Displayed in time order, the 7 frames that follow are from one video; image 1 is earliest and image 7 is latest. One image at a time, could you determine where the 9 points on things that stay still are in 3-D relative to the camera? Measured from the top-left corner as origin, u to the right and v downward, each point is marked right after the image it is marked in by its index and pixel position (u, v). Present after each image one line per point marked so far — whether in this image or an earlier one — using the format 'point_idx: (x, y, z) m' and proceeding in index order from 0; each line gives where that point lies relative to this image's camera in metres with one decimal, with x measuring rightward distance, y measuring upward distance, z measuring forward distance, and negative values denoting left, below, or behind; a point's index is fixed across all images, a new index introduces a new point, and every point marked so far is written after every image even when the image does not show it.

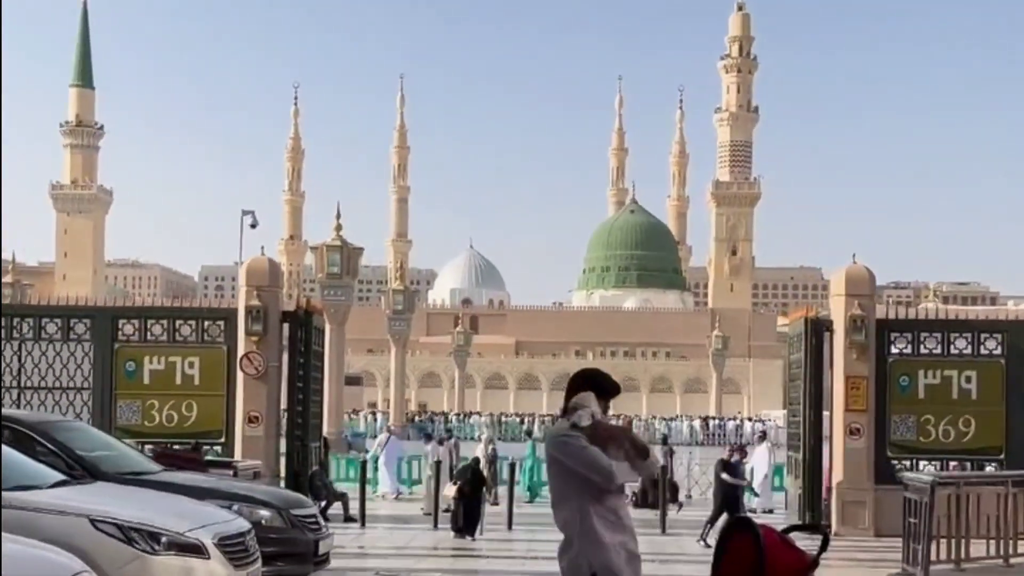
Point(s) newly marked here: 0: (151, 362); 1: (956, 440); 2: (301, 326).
0: (-4.2, -0.9, +15.6) m
1: (+5.0, -1.7, +15.1) m
2: (-2.5, -0.4, +16.1) m
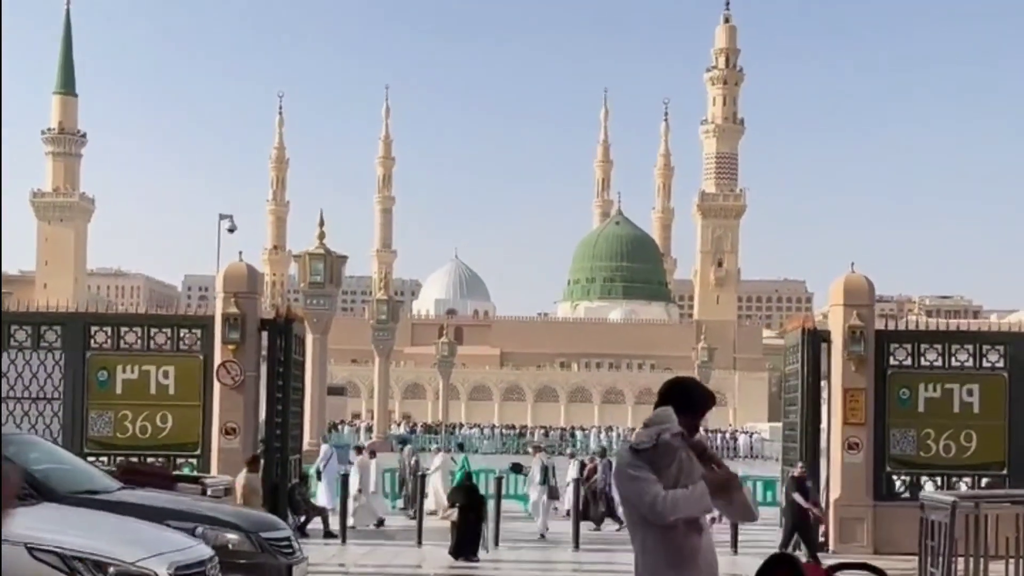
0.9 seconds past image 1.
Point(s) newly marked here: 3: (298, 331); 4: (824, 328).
0: (-4.3, -0.9, +15.0) m
1: (+4.8, -1.8, +14.7) m
2: (-2.7, -0.5, +15.6) m
3: (-2.6, -0.5, +16.3) m
4: (+3.6, -0.5, +15.5) m
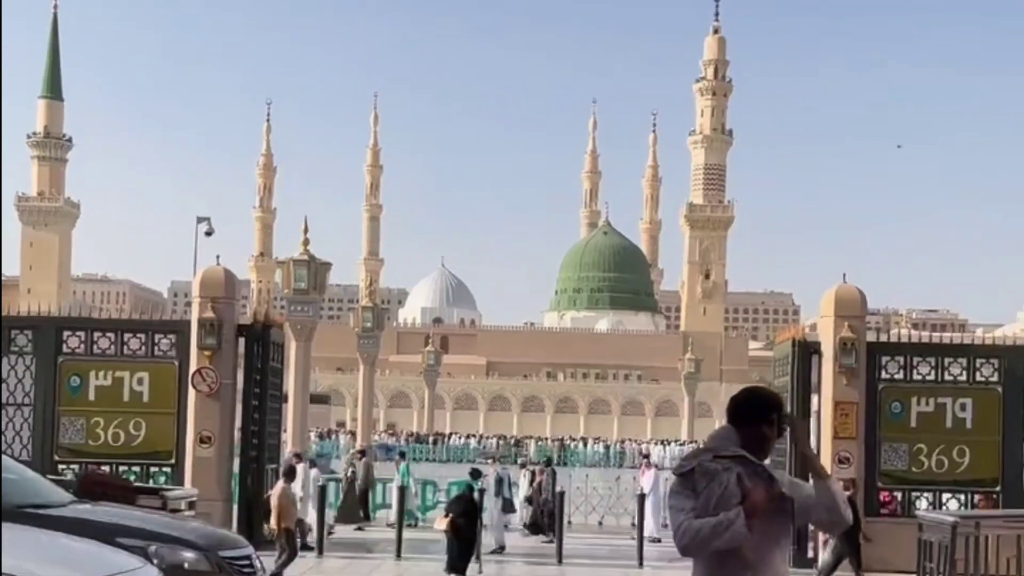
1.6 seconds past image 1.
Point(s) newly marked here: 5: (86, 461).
0: (-4.5, -1.0, +14.6) m
1: (+4.6, -1.9, +14.3) m
2: (-2.9, -0.6, +15.2) m
3: (-2.8, -0.6, +15.9) m
4: (+3.4, -0.6, +15.2) m
5: (-4.6, -1.9, +14.5) m
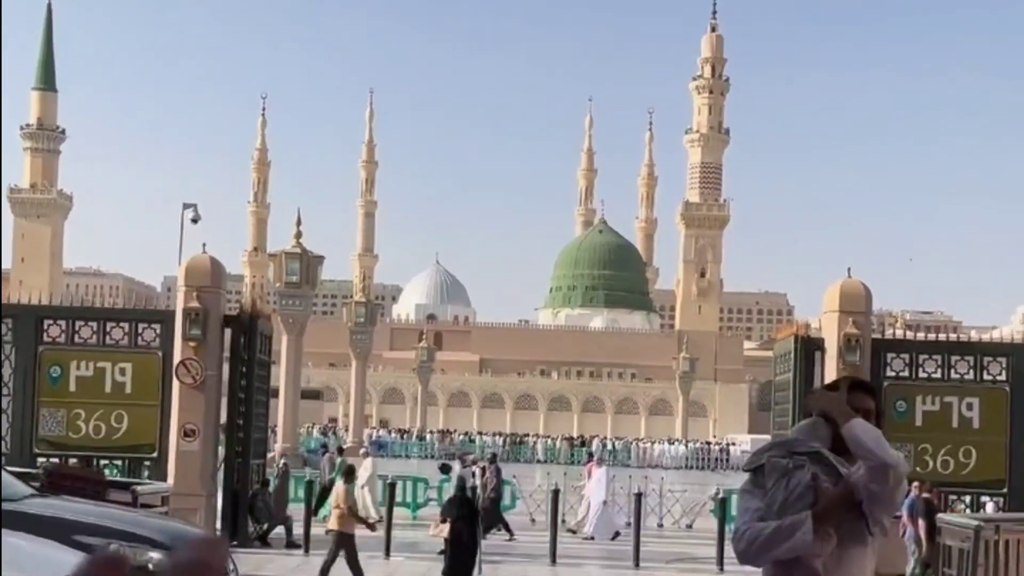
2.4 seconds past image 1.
0: (-4.6, -0.8, +14.1) m
1: (+4.6, -1.9, +13.9) m
2: (-2.9, -0.5, +14.7) m
3: (-2.8, -0.5, +15.4) m
4: (+3.3, -0.5, +14.7) m
5: (-4.7, -1.7, +14.1) m
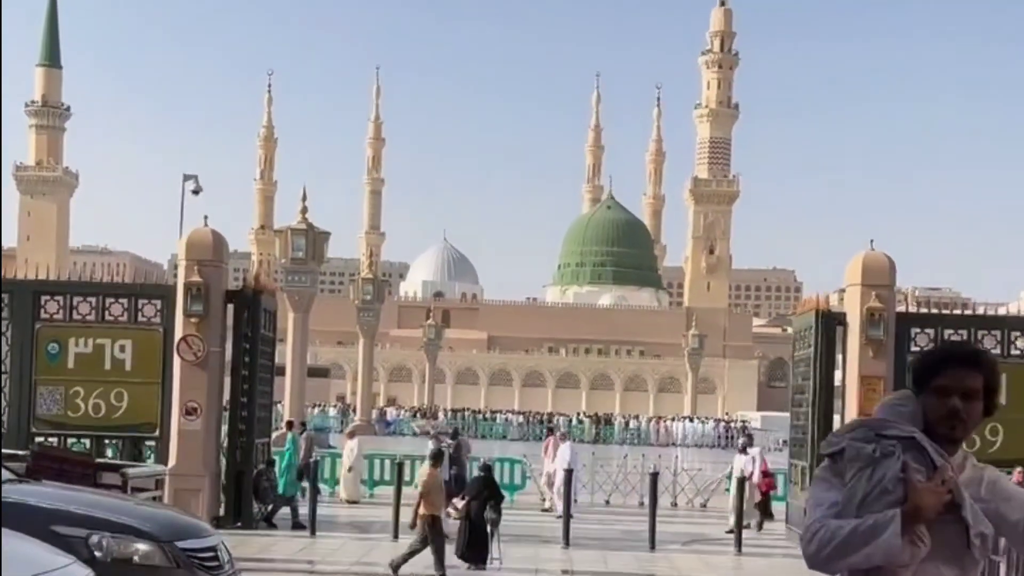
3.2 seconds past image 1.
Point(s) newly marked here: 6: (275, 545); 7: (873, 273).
0: (-4.4, -0.6, +13.7) m
1: (+4.7, -1.6, +13.5) m
2: (-2.8, -0.2, +14.3) m
3: (-2.7, -0.2, +15.0) m
4: (+3.5, -0.2, +14.3) m
5: (-4.6, -1.5, +13.7) m
6: (-2.2, -2.4, +12.7) m
7: (+3.7, +0.2, +13.9) m
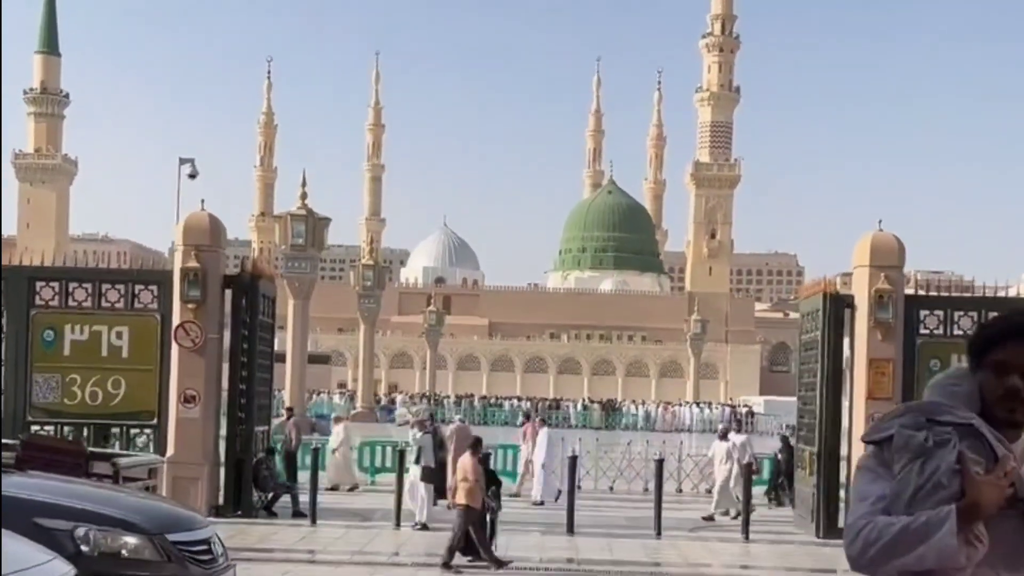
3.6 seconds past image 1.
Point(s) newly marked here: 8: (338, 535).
0: (-4.4, -0.4, +13.5) m
1: (+4.7, -1.4, +13.3) m
2: (-2.8, 0.0, +14.1) m
3: (-2.7, 0.0, +14.8) m
4: (+3.5, -0.1, +14.0) m
5: (-4.5, -1.3, +13.5) m
6: (-2.2, -2.3, +12.5) m
7: (+3.7, +0.3, +13.7) m
8: (-1.6, -2.3, +12.6) m
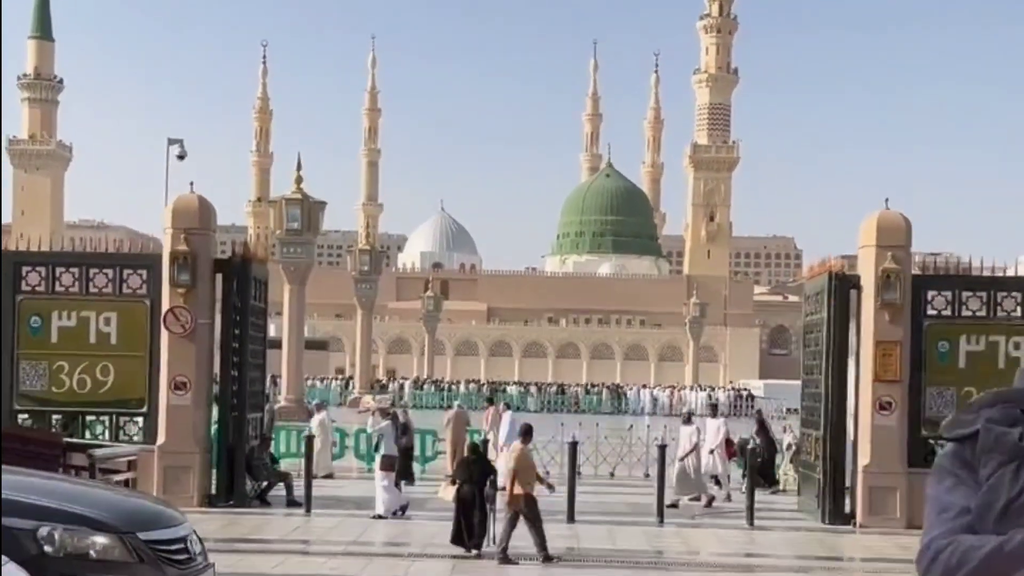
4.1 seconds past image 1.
0: (-4.4, -0.3, +13.2) m
1: (+4.7, -1.2, +13.0) m
2: (-2.8, +0.1, +13.7) m
3: (-2.7, +0.1, +14.4) m
4: (+3.5, +0.1, +13.7) m
5: (-4.5, -1.2, +13.2) m
6: (-2.2, -2.1, +12.2) m
7: (+3.7, +0.5, +13.4) m
8: (-1.6, -2.2, +12.3) m
